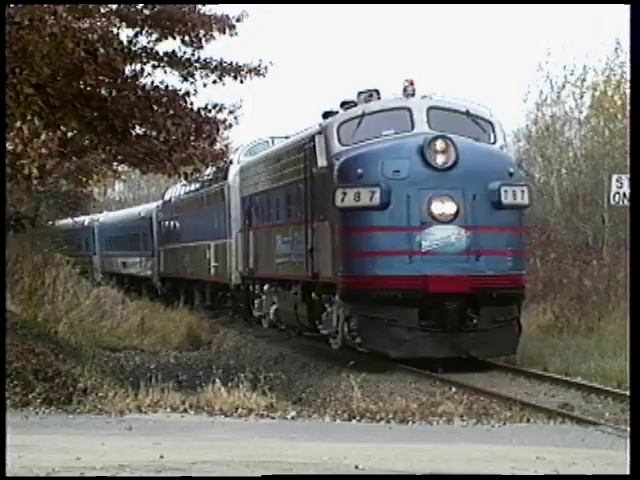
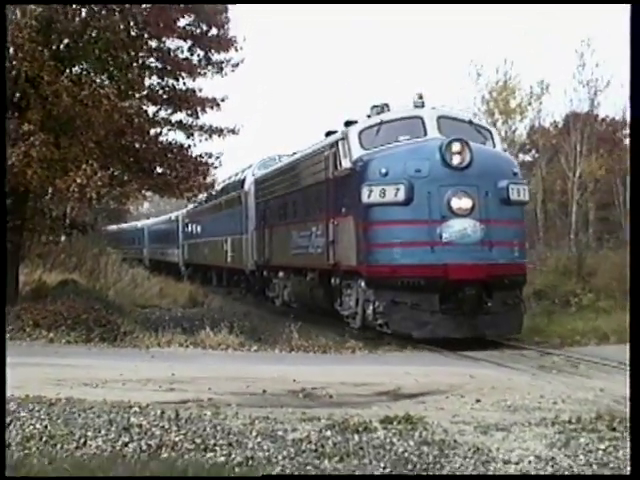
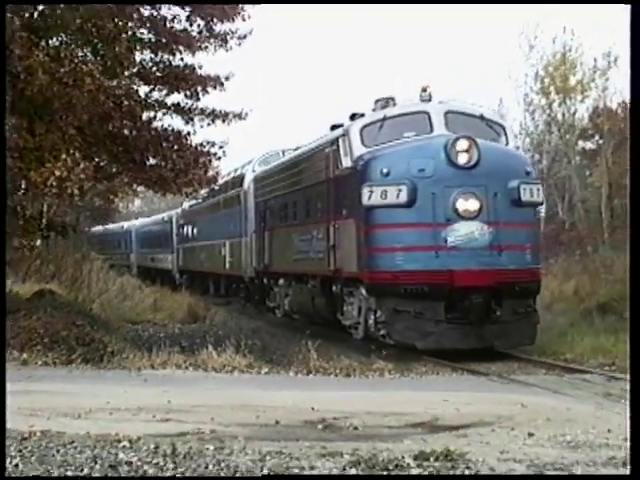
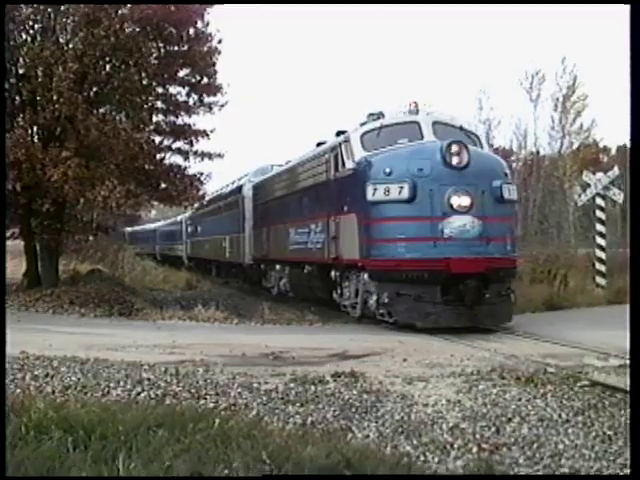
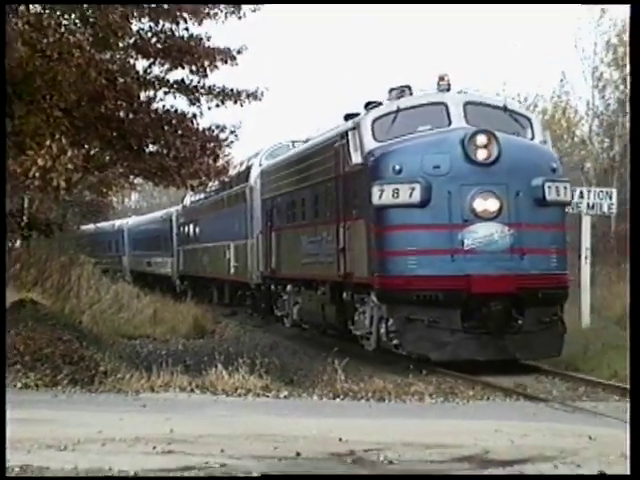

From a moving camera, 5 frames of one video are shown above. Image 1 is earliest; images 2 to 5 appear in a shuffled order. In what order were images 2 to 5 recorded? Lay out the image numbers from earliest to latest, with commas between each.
5, 3, 2, 4
